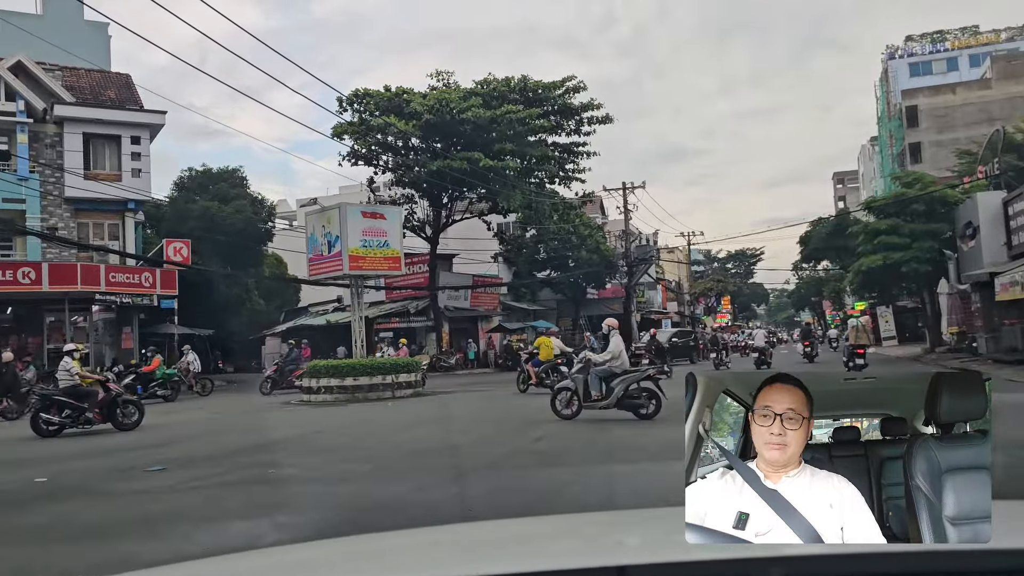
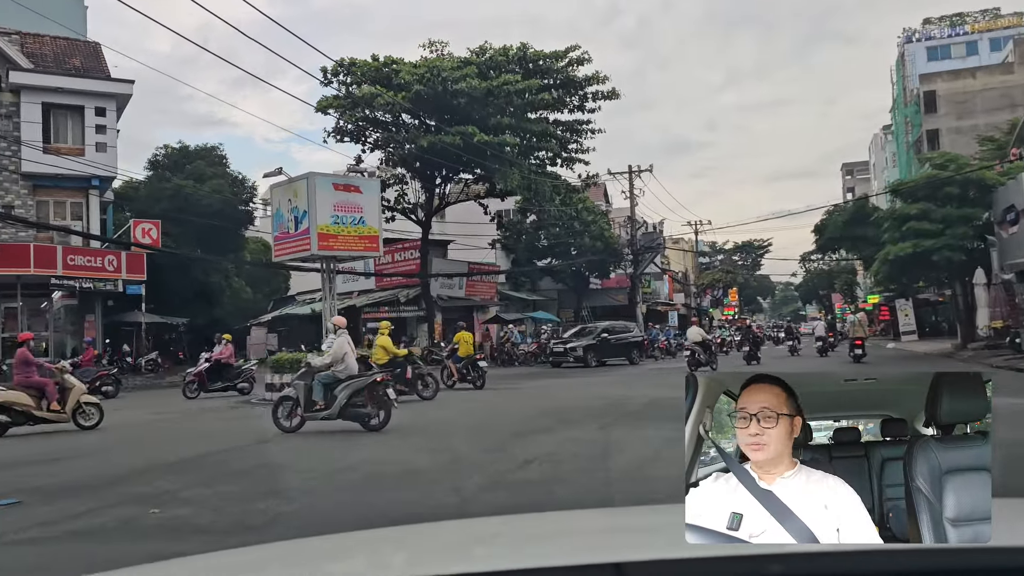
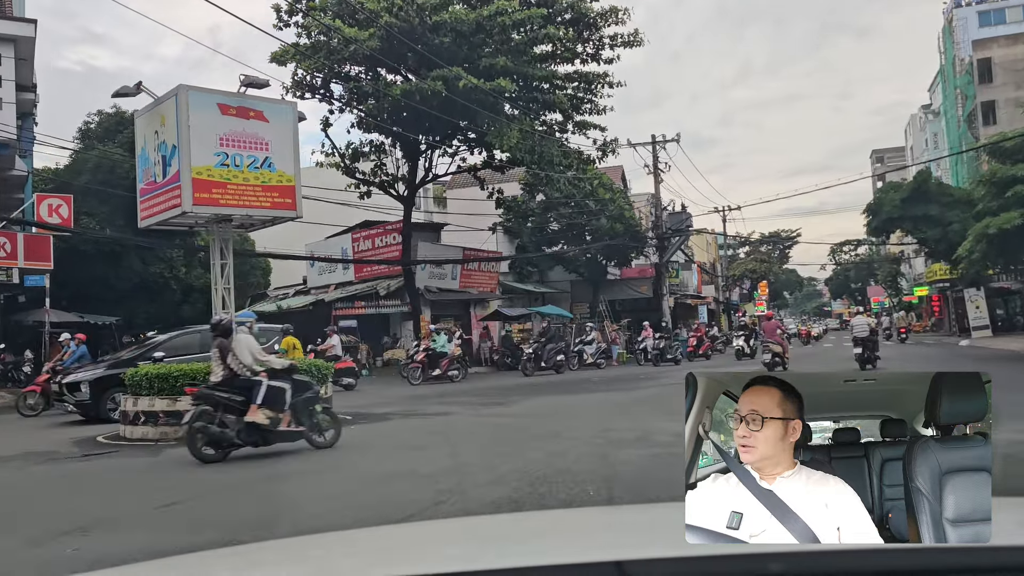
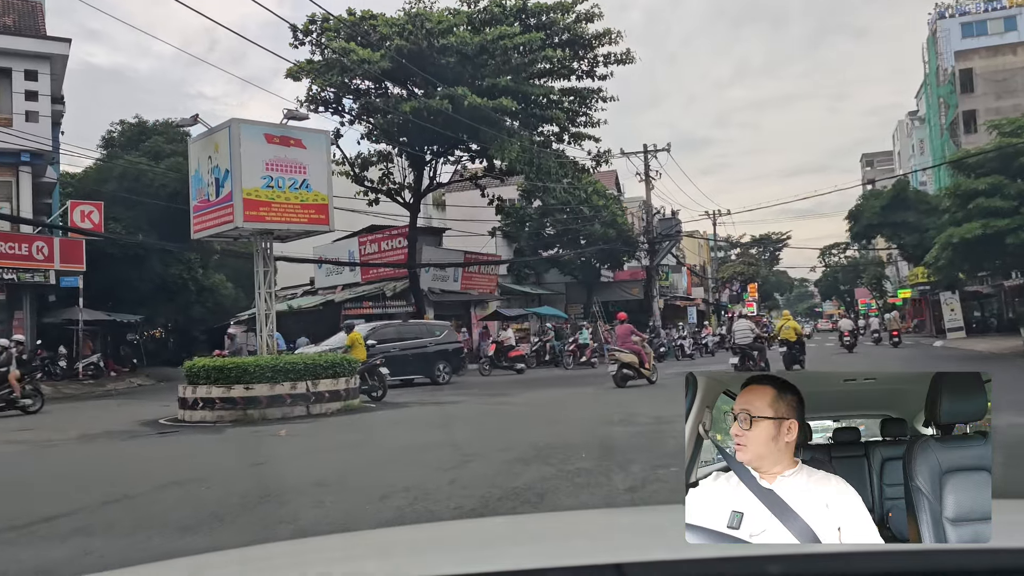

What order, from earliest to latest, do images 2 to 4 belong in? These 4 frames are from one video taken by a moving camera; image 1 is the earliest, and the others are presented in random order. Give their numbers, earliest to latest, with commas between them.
2, 4, 3
